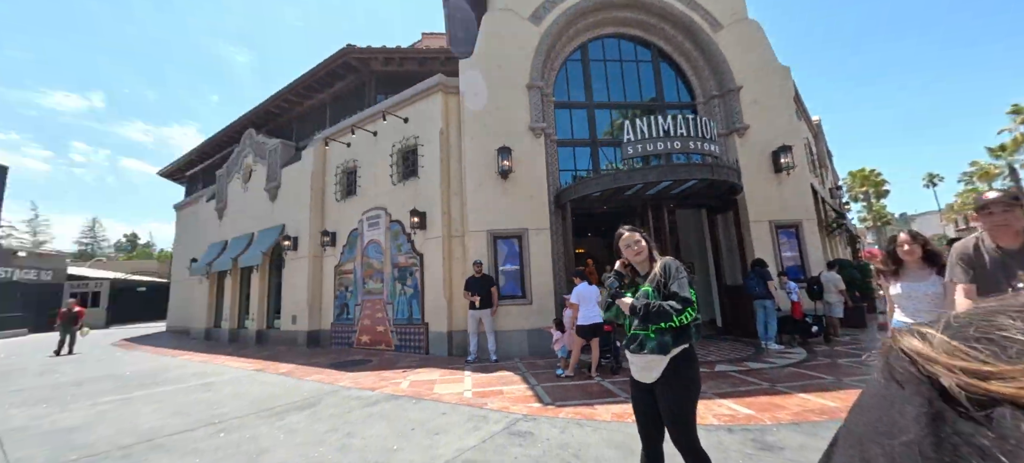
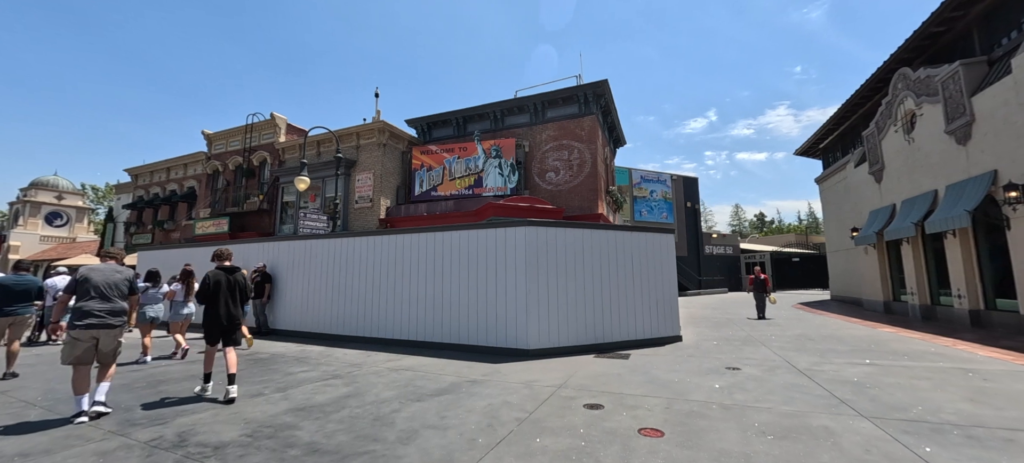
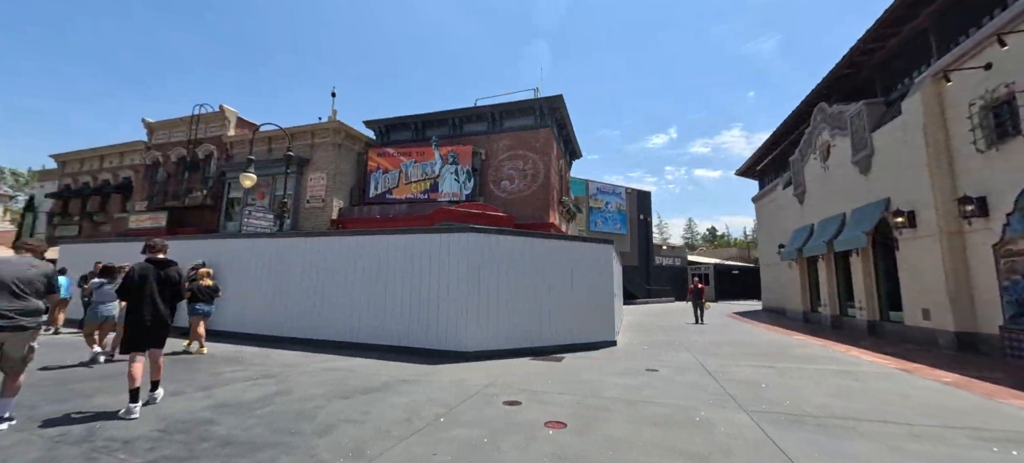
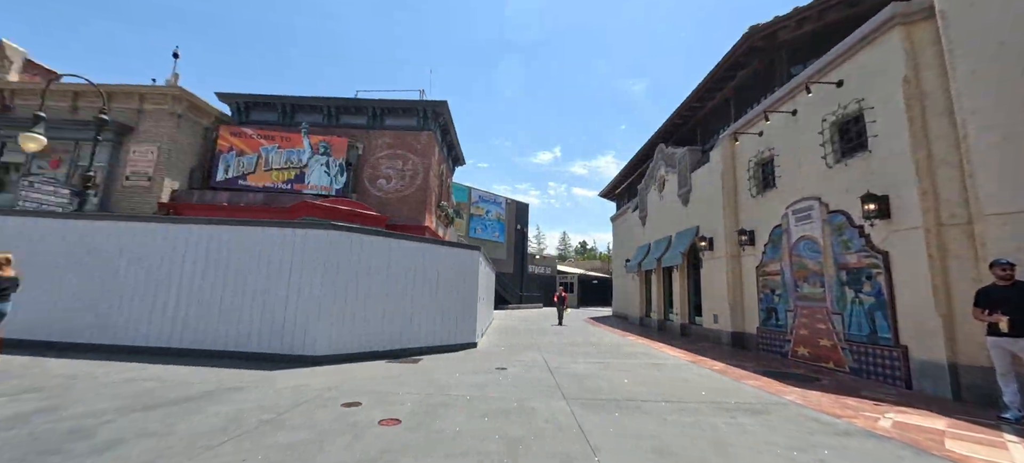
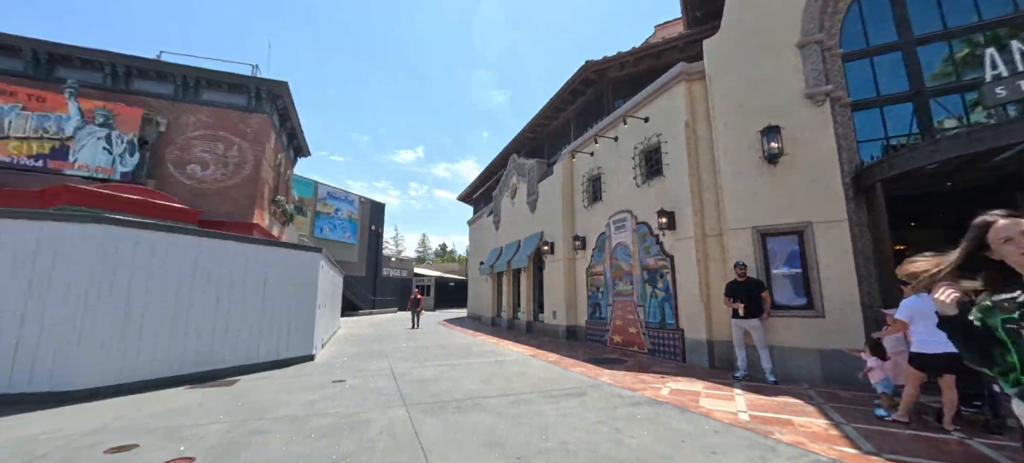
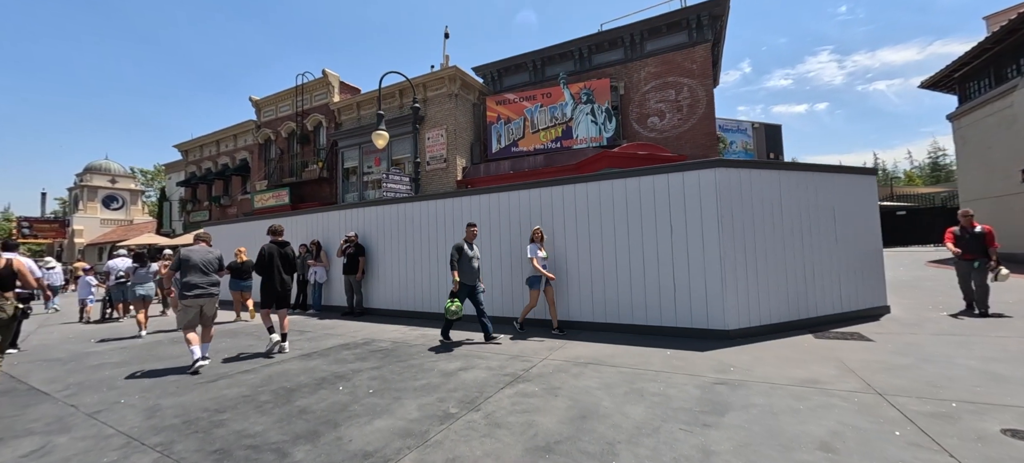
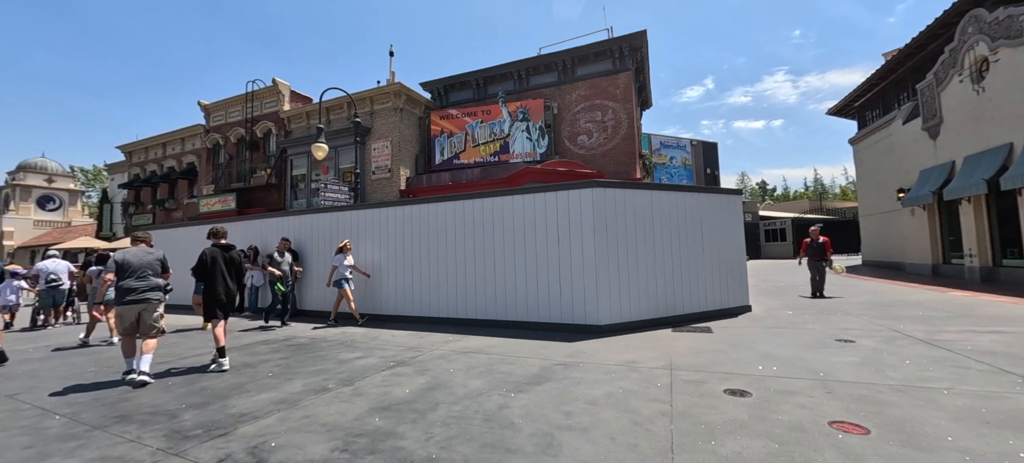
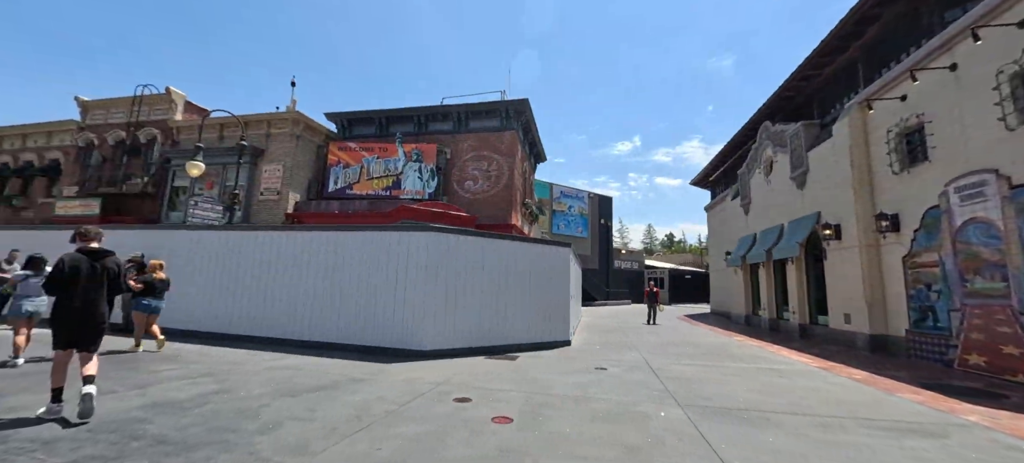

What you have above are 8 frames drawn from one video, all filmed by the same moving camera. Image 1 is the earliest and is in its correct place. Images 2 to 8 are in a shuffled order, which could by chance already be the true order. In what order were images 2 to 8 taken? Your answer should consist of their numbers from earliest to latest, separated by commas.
5, 4, 8, 3, 2, 7, 6
